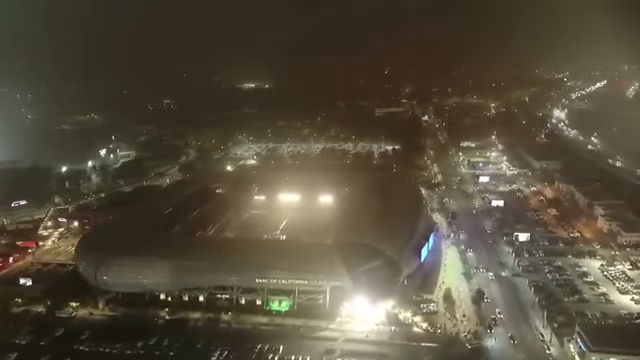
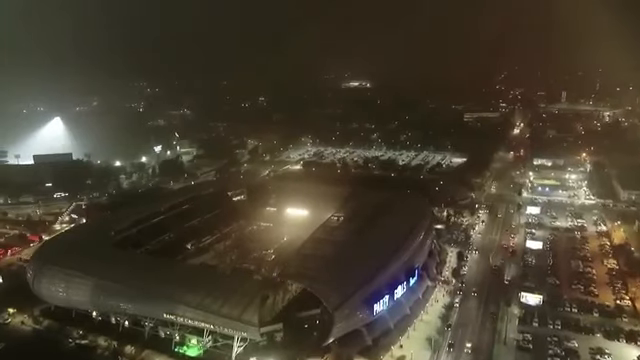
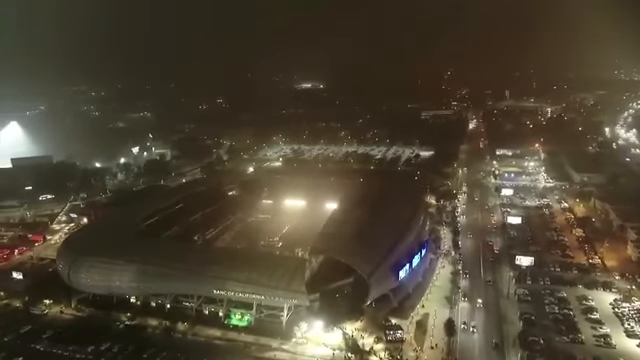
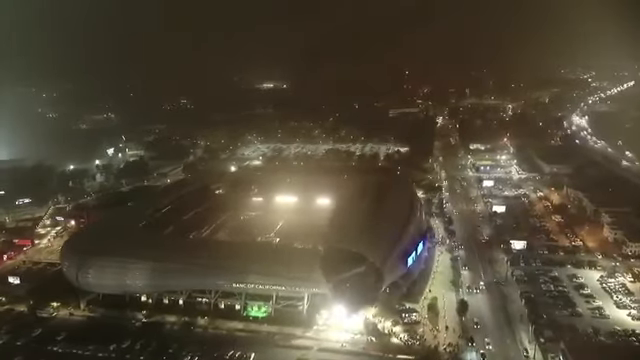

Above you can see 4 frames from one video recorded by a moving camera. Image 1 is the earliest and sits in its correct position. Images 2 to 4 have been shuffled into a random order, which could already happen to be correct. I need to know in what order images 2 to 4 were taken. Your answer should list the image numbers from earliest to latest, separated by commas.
4, 3, 2
